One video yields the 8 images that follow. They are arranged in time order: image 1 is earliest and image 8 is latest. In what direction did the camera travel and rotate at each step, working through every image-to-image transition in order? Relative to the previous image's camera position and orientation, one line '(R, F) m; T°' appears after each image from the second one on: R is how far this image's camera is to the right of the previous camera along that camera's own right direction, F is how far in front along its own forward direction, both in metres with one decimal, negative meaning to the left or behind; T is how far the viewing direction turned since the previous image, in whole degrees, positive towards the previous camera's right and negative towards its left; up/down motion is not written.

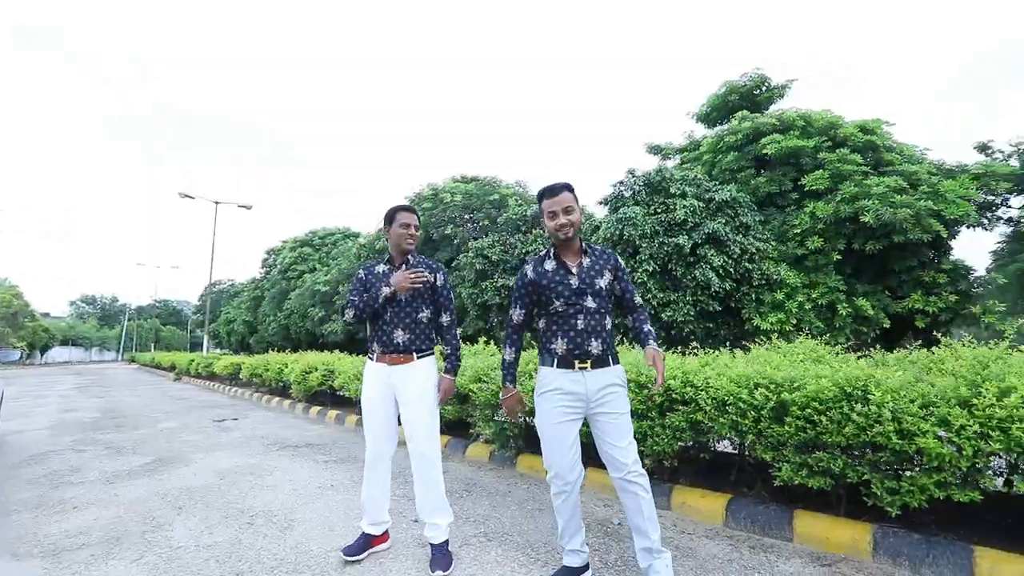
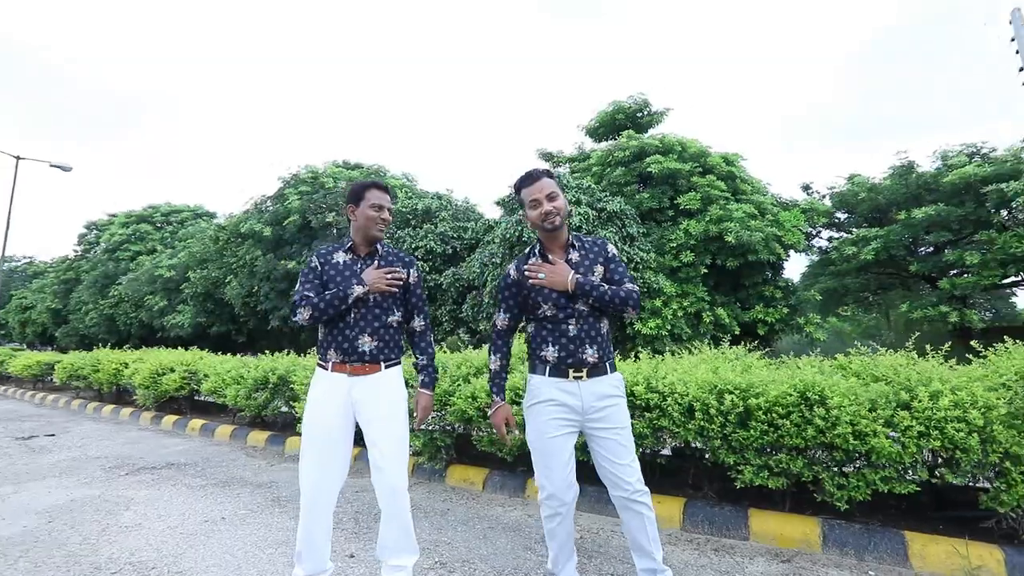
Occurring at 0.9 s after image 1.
(-0.6, +0.3) m; +15°
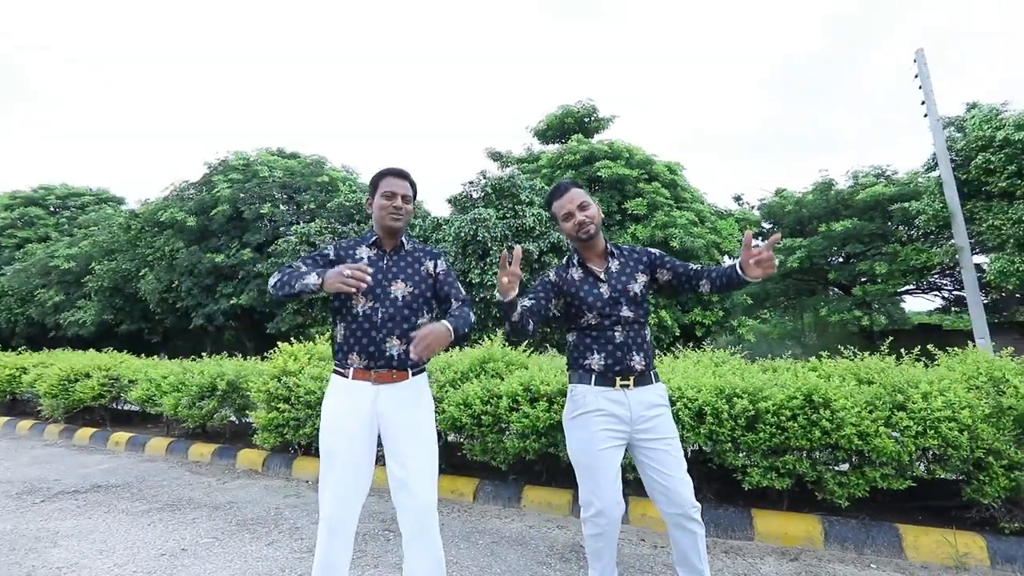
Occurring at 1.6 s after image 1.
(-0.5, +0.1) m; +8°
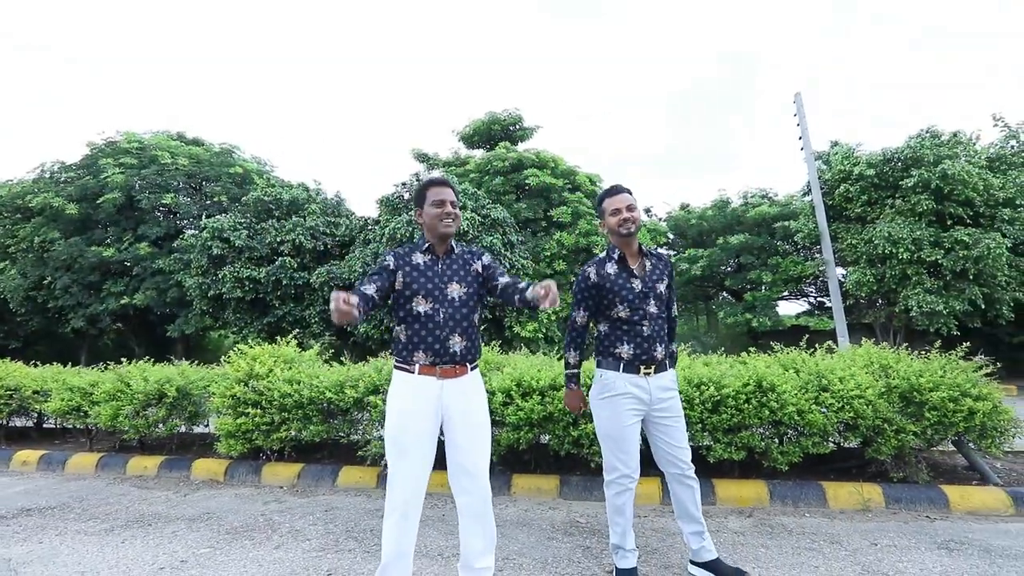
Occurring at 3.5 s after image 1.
(-0.7, -0.3) m; +11°
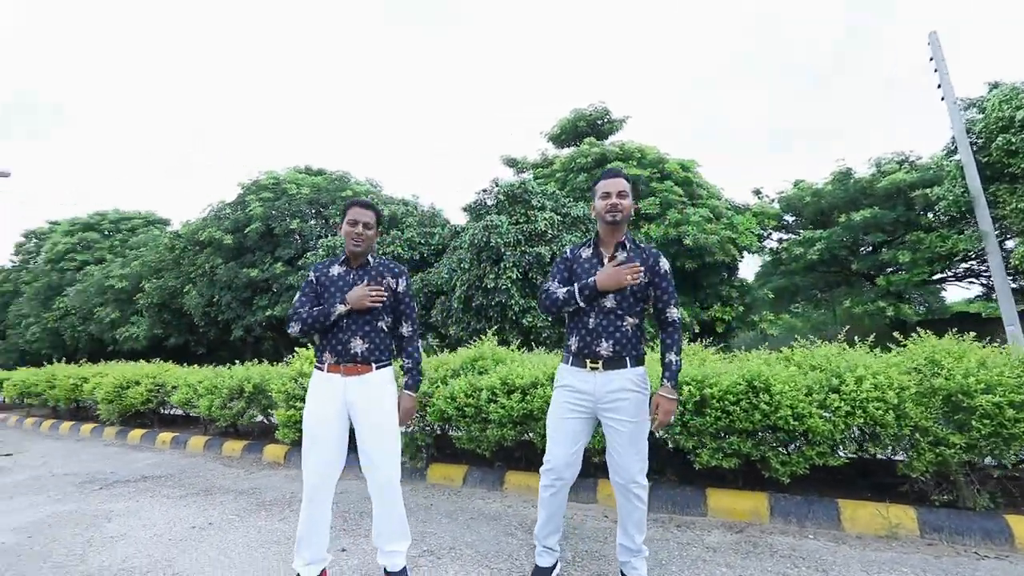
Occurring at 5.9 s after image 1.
(+1.2, +0.2) m; -16°
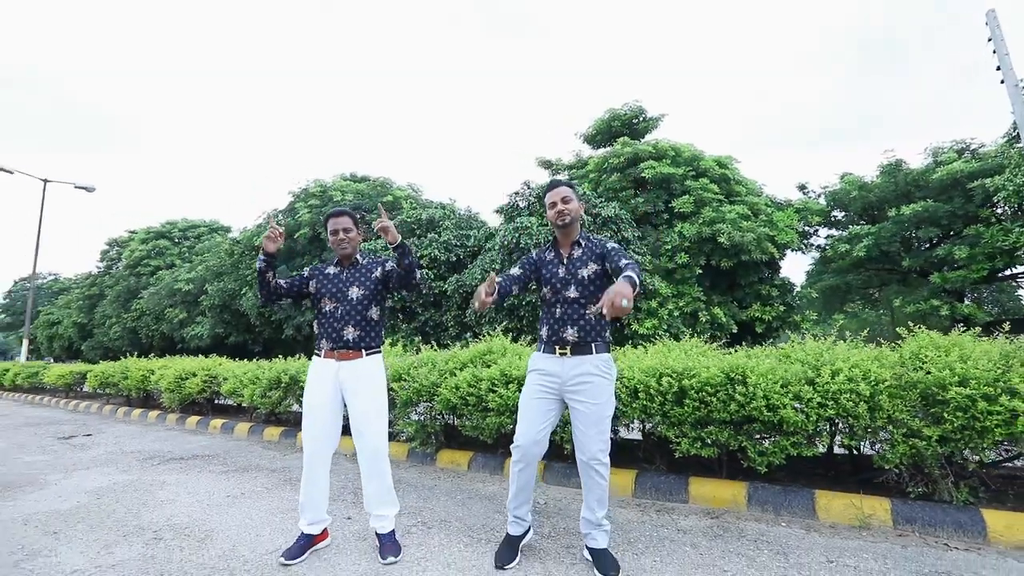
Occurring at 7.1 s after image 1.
(+0.4, -0.2) m; -6°
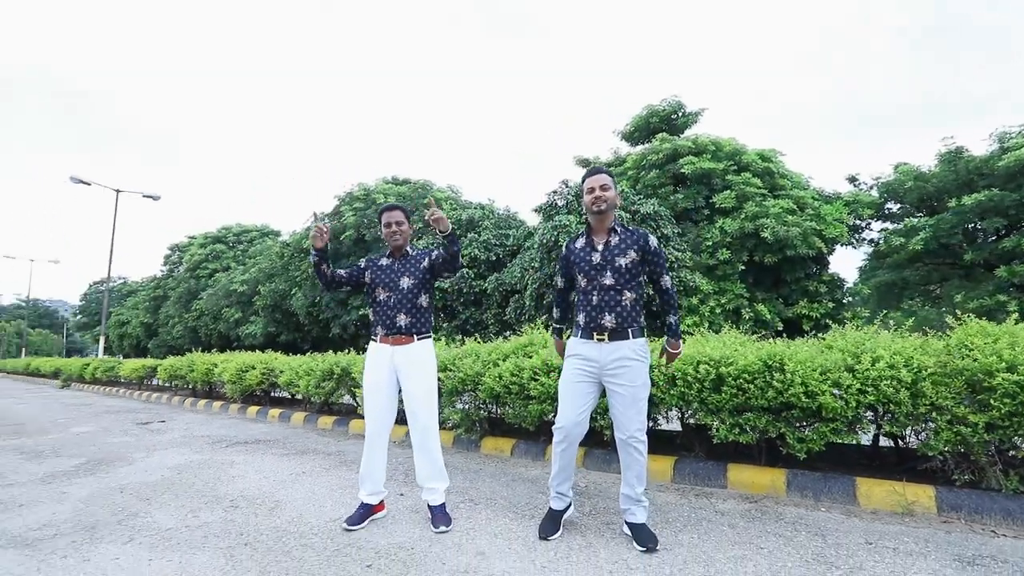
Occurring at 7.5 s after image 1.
(0.0, -0.1) m; -4°
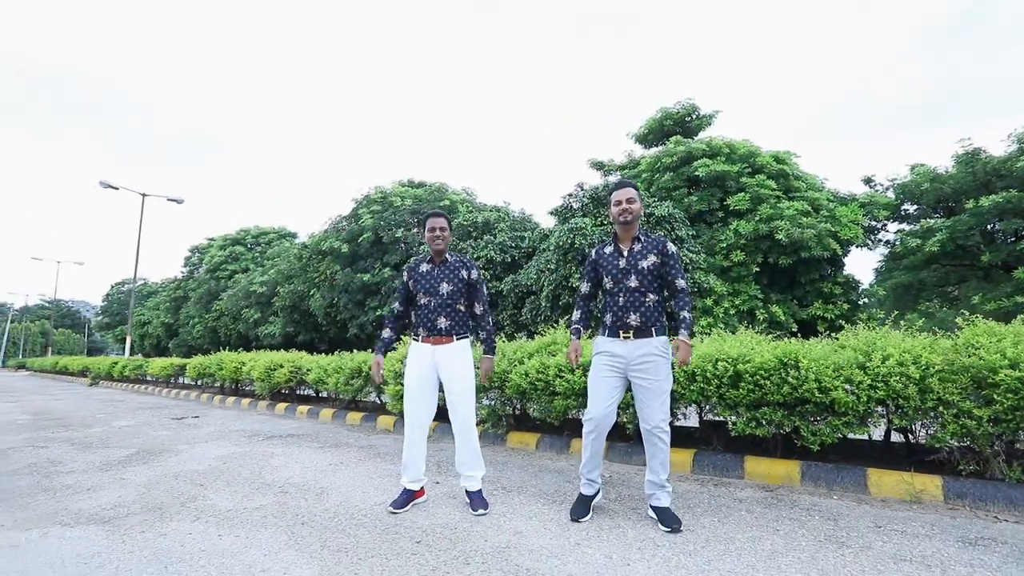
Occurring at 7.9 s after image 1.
(-0.1, -0.2) m; -1°
